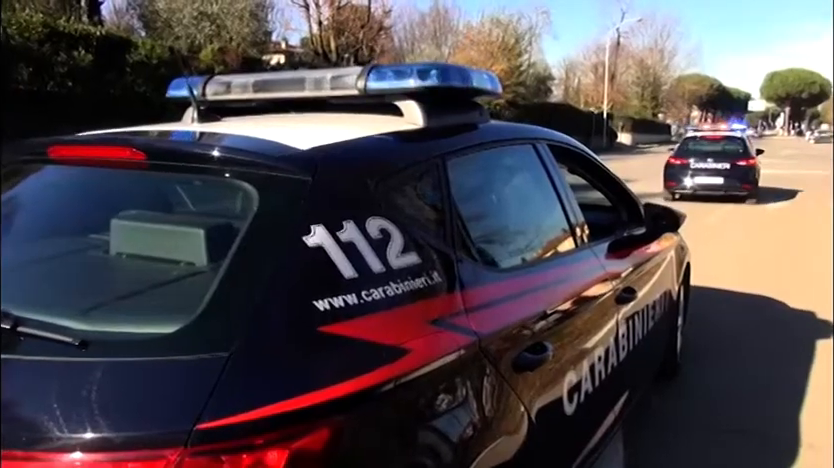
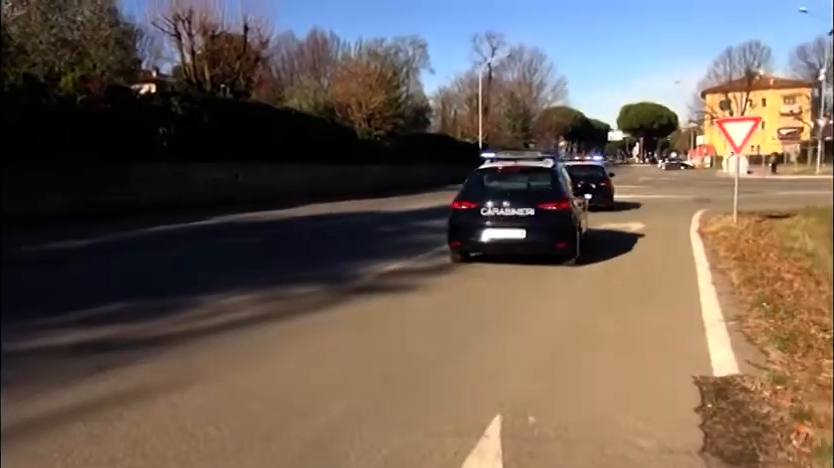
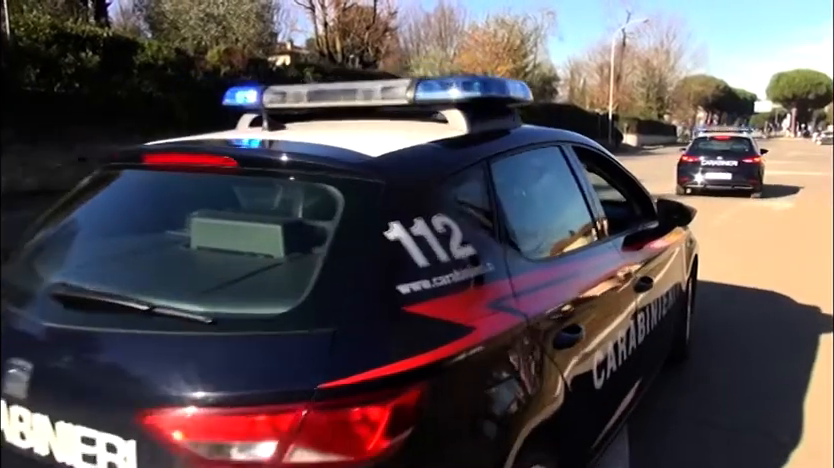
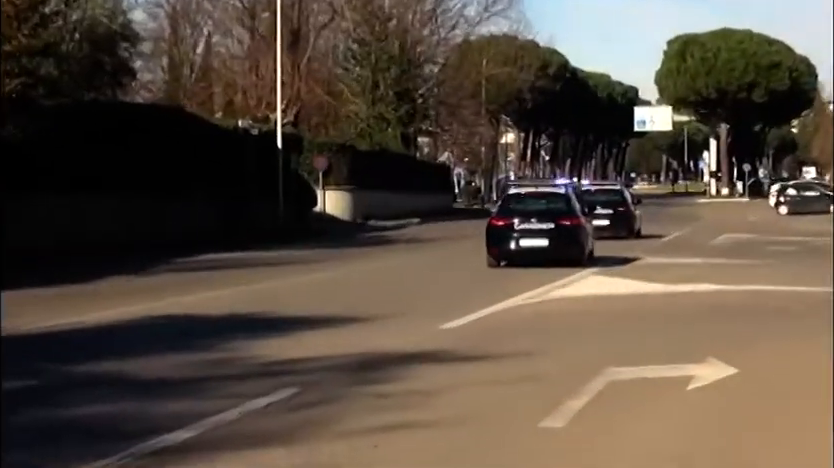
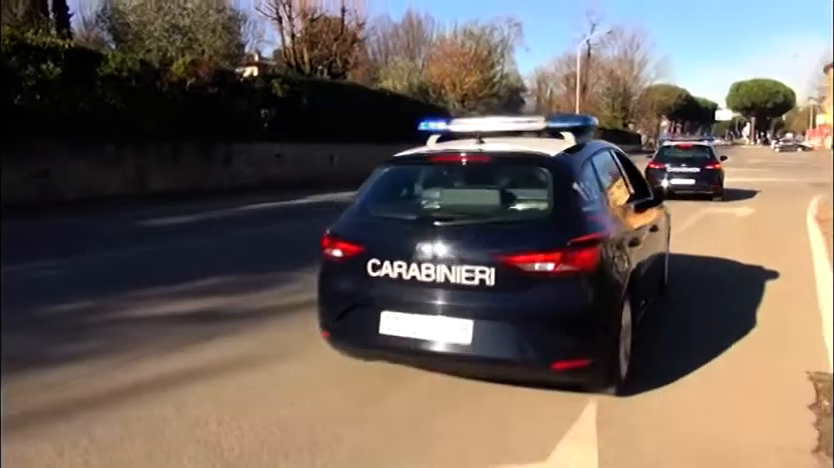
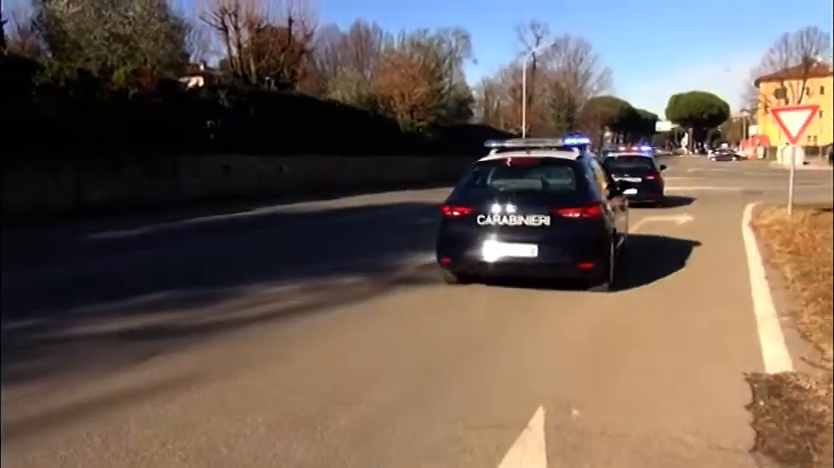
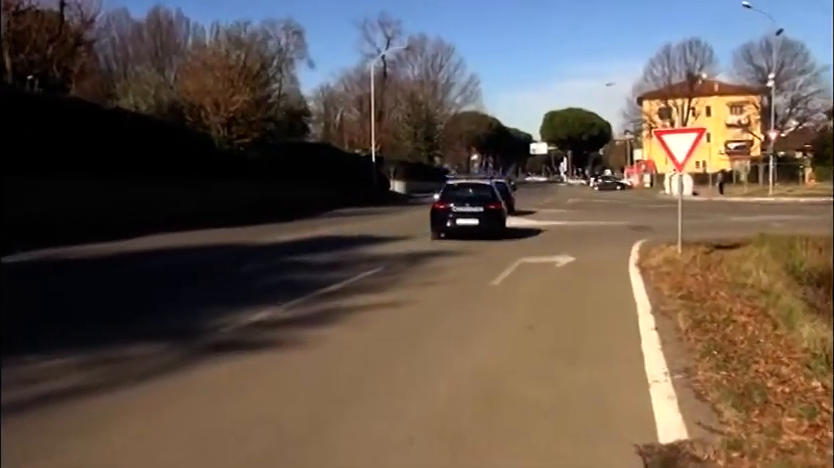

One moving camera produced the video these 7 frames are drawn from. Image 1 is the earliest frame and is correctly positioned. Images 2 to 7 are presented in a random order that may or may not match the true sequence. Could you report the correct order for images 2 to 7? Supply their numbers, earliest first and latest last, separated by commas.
3, 5, 6, 2, 7, 4
